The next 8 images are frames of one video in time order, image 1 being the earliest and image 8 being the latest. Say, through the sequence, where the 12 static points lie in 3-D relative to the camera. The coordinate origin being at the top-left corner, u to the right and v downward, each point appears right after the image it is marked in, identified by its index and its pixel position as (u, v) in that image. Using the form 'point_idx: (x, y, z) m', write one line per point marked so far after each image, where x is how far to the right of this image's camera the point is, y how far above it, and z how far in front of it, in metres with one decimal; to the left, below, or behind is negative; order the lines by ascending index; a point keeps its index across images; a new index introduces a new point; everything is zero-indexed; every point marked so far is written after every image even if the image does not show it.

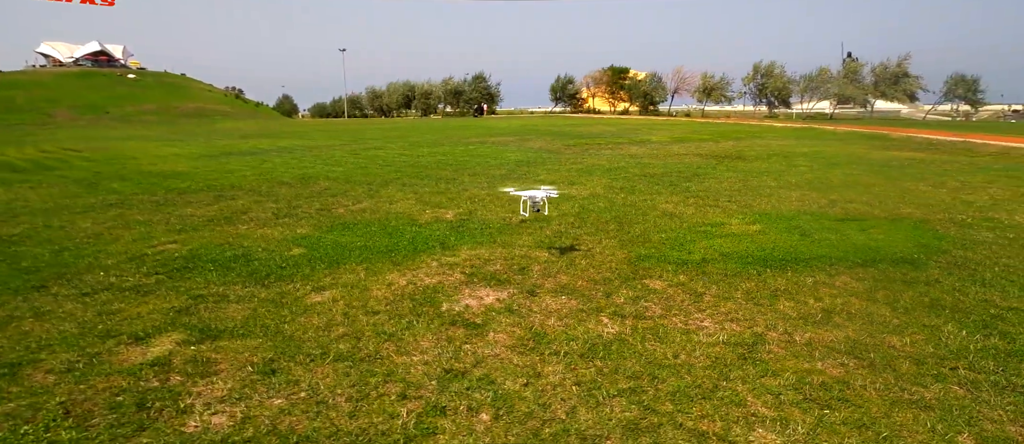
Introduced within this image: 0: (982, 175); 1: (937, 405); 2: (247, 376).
0: (+11.0, +1.1, +13.4) m
1: (+2.6, -1.1, +3.4) m
2: (-1.8, -1.1, +4.0) m
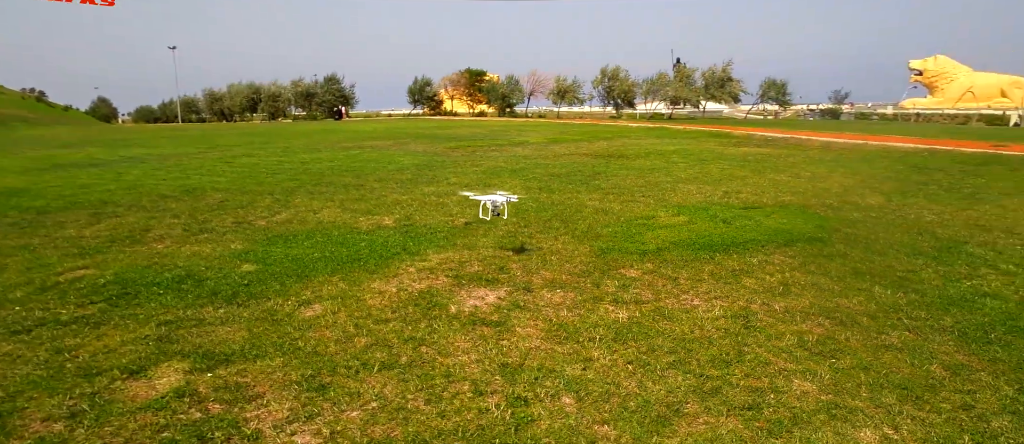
0: (+8.6, +1.6, +16.1) m
1: (+3.0, -0.9, +4.3) m
2: (-1.4, -1.2, +3.9) m
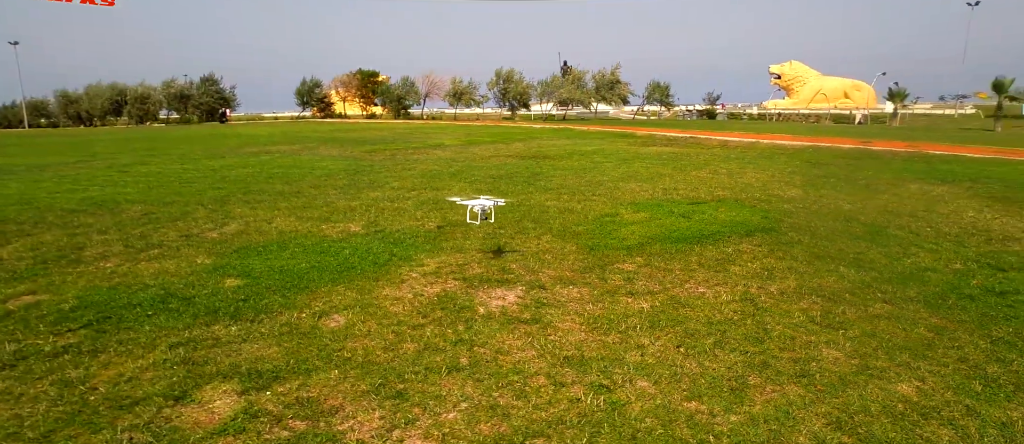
0: (+6.7, +1.8, +17.7) m
1: (+3.4, -0.8, +5.1) m
2: (-0.8, -1.2, +3.9) m
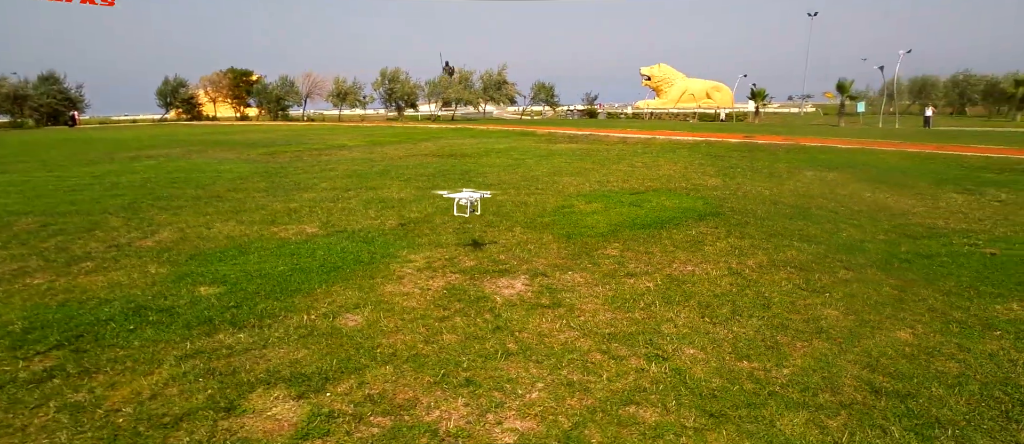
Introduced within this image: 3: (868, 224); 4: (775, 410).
0: (+4.2, +2.1, +18.9) m
1: (+3.5, -0.6, +5.9) m
2: (-0.3, -1.1, +3.9) m
3: (+5.2, 0.0, +8.3) m
4: (+1.6, -1.2, +3.5) m
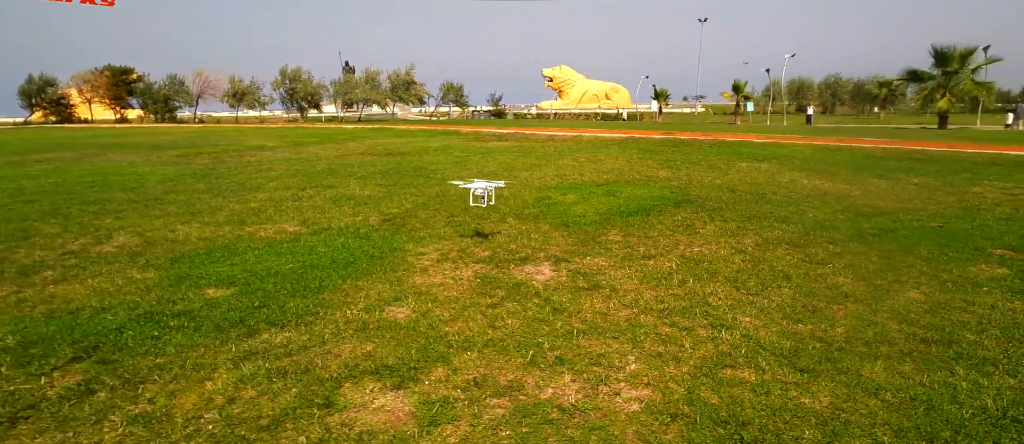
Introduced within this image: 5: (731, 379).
0: (+2.3, +2.3, +19.5) m
1: (+3.8, -0.3, +6.6) m
2: (+0.3, -1.0, +3.9) m
3: (+5.0, +0.3, +9.2) m
4: (+2.3, -1.0, +3.9) m
5: (+1.4, -1.0, +3.7) m
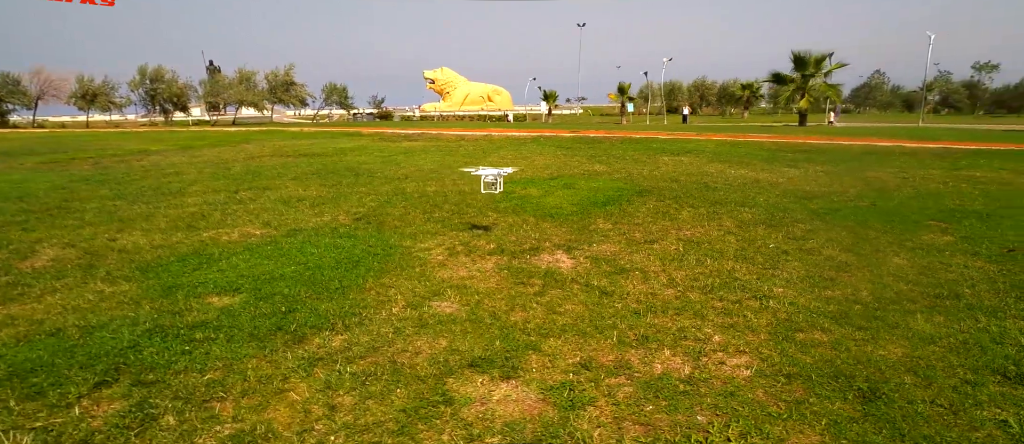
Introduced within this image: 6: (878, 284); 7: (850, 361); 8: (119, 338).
0: (-0.3, +2.4, +19.6) m
1: (+3.8, -0.1, +7.3) m
2: (+1.0, -0.9, +4.0) m
3: (+4.5, +0.5, +10.2) m
4: (+2.9, -0.7, +4.4) m
5: (+2.1, -0.8, +4.1) m
6: (+3.3, -0.6, +5.1) m
7: (+2.2, -0.9, +3.8) m
8: (-3.0, -0.9, +4.3) m
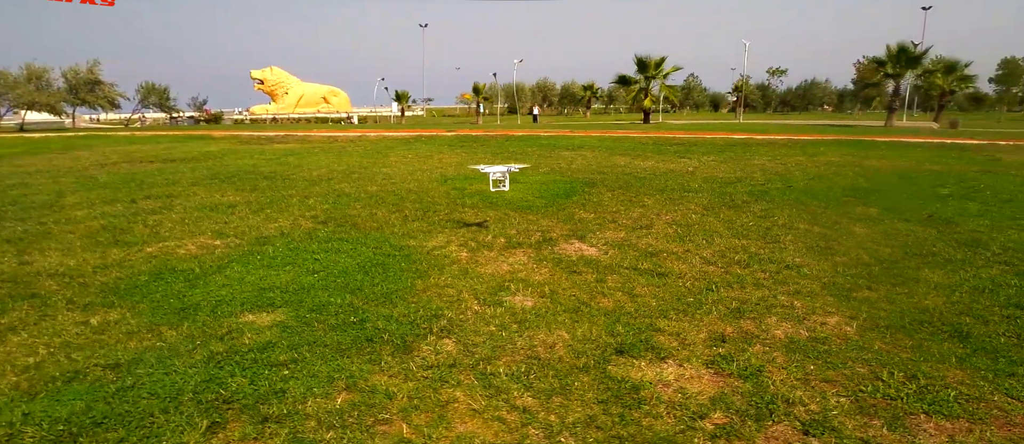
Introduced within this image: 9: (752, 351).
0: (-3.8, +2.4, +19.0) m
1: (+3.6, +0.2, +8.2) m
2: (+1.8, -0.7, +4.3) m
3: (+3.4, +0.8, +11.1) m
4: (+3.6, -0.5, +5.2) m
5: (+2.9, -0.6, +4.6) m
6: (+3.7, -0.3, +6.0) m
7: (+3.1, -0.7, +4.4) m
8: (-2.1, -0.9, +3.5) m
9: (+1.5, -0.8, +3.7) m
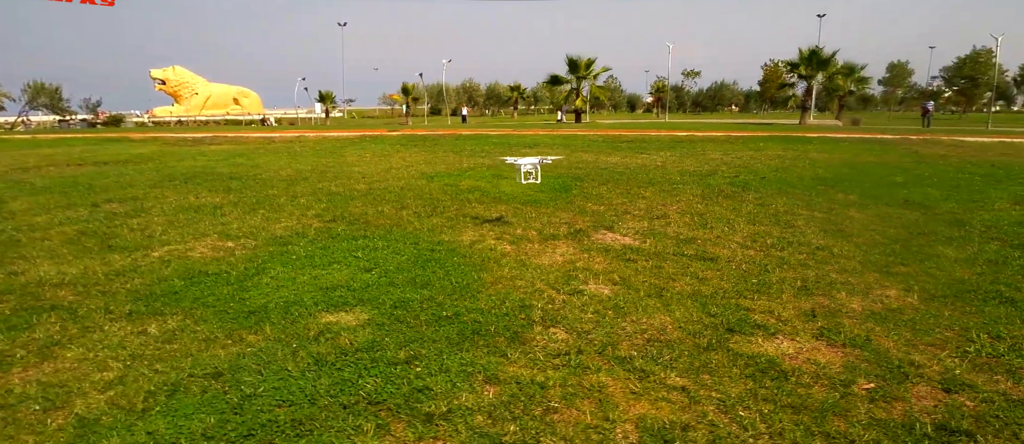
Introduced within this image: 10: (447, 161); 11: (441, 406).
0: (-5.2, +2.3, +18.3) m
1: (+3.7, +0.4, +8.7) m
2: (+2.4, -0.6, +4.5) m
3: (+3.1, +1.0, +11.5) m
4: (+4.1, -0.3, +5.7) m
5: (+3.5, -0.4, +5.0) m
6: (+4.1, -0.1, +6.5) m
7: (+3.7, -0.5, +4.8) m
8: (-1.2, -0.9, +3.3) m
9: (+2.3, -0.7, +4.0) m
10: (-1.5, +1.5, +14.0) m
11: (-0.4, -1.0, +2.9) m
